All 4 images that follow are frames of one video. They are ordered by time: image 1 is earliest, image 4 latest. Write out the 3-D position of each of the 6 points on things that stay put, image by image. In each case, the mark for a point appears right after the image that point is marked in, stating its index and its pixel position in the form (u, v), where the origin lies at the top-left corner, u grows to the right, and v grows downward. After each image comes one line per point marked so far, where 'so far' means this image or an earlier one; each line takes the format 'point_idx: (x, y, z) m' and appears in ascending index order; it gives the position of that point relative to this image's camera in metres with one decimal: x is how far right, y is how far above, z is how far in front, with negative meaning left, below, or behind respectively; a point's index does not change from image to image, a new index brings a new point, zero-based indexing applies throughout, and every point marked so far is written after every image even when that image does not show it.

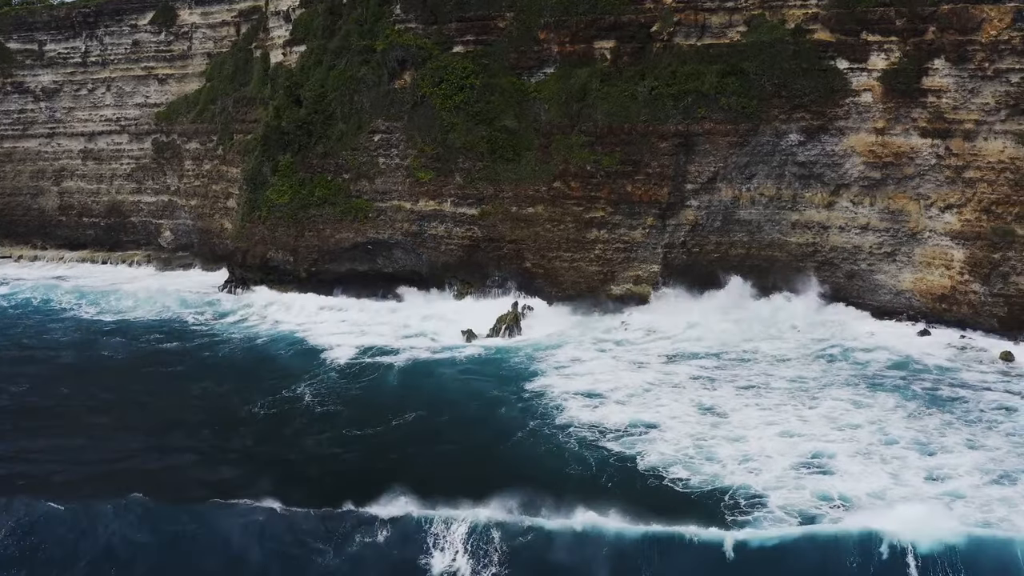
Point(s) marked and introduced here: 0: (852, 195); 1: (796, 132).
0: (+9.9, +2.7, +20.2) m
1: (+8.3, +4.5, +20.4) m
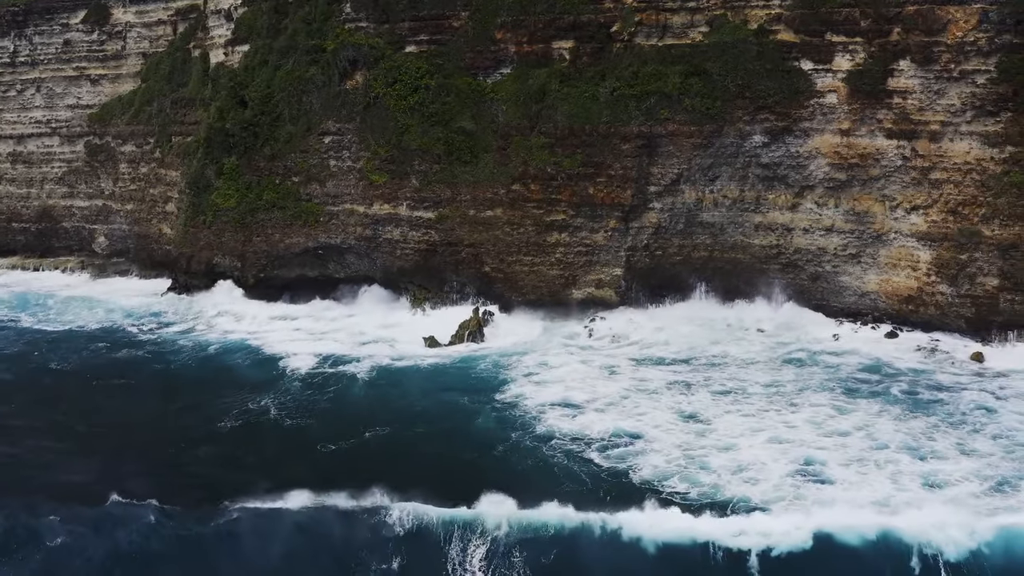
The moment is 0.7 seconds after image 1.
0: (+8.8, +2.6, +20.3) m
1: (+7.2, +4.5, +20.3) m
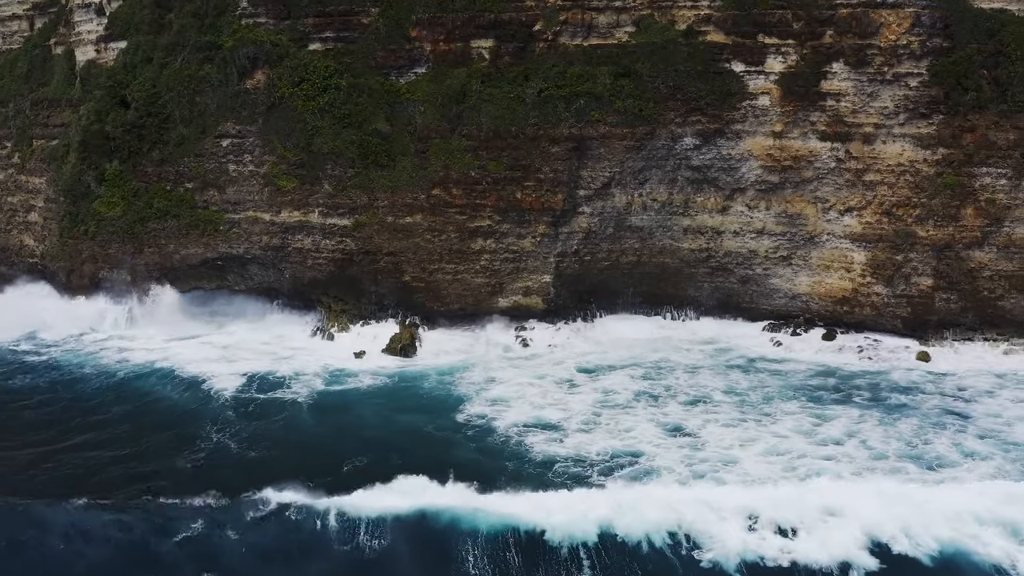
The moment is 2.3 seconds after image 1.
0: (+6.7, +2.5, +20.5) m
1: (+5.1, +4.3, +20.3) m
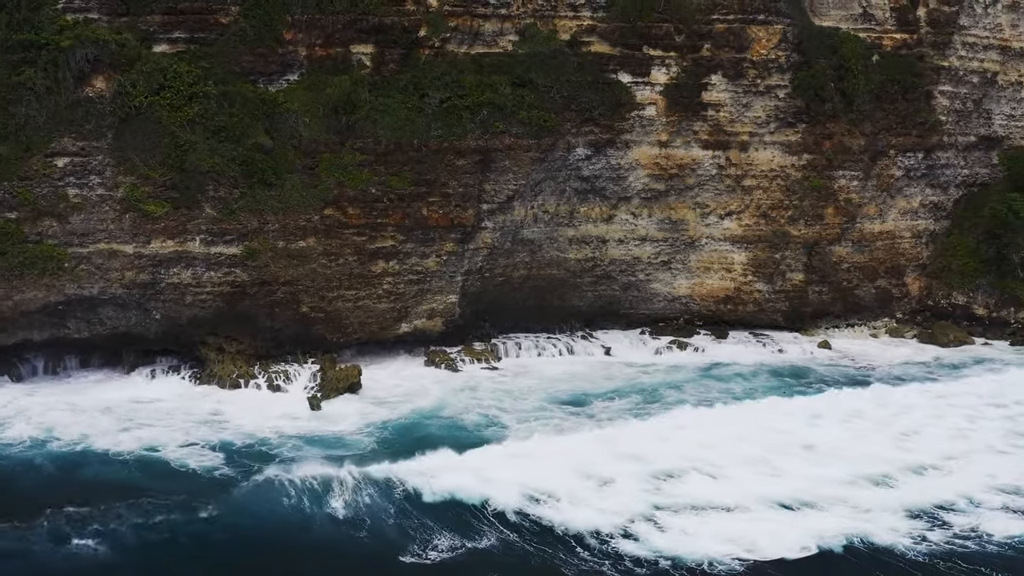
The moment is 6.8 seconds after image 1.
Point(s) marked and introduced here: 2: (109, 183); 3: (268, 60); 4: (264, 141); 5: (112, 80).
0: (+4.2, +2.4, +21.0) m
1: (+2.5, +4.1, +20.4) m
2: (-10.5, +2.8, +18.6) m
3: (-6.5, +6.4, +19.9) m
4: (-6.6, +4.1, +19.4) m
5: (-10.5, +5.6, +18.9) m
